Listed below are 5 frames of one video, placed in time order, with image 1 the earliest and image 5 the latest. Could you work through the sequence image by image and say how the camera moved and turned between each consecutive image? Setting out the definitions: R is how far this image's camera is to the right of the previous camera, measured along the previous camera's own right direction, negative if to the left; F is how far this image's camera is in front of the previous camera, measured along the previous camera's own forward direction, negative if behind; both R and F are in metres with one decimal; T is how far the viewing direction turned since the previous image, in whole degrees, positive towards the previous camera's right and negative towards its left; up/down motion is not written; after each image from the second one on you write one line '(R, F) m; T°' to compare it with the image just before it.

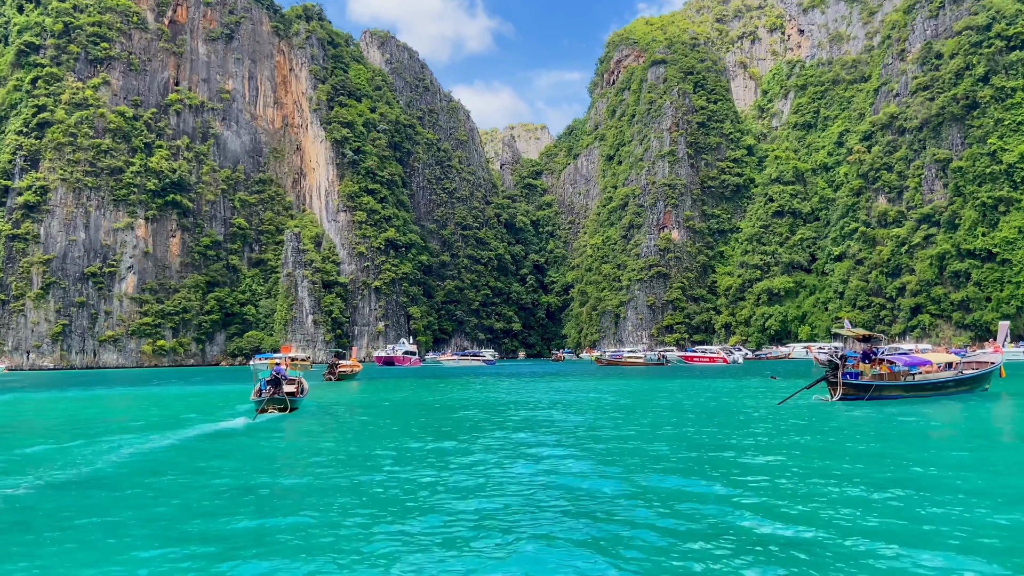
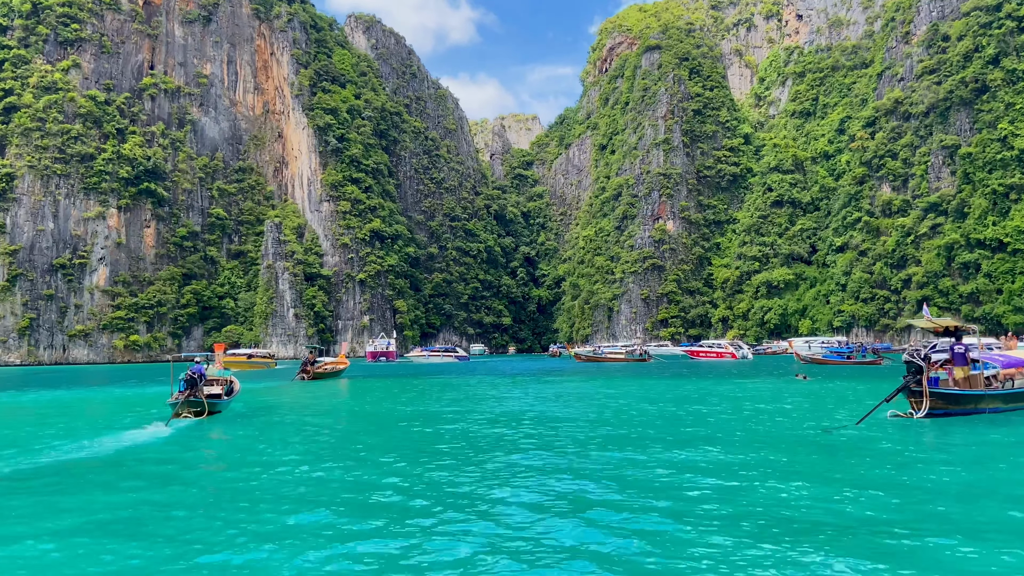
(0.0, +2.4) m; +1°
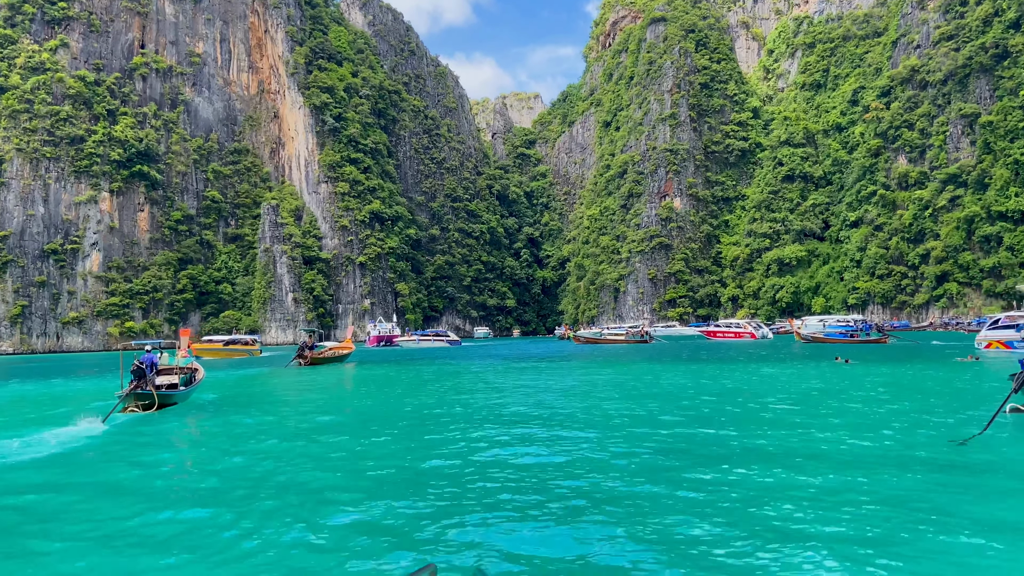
(-0.6, +1.5) m; 0°
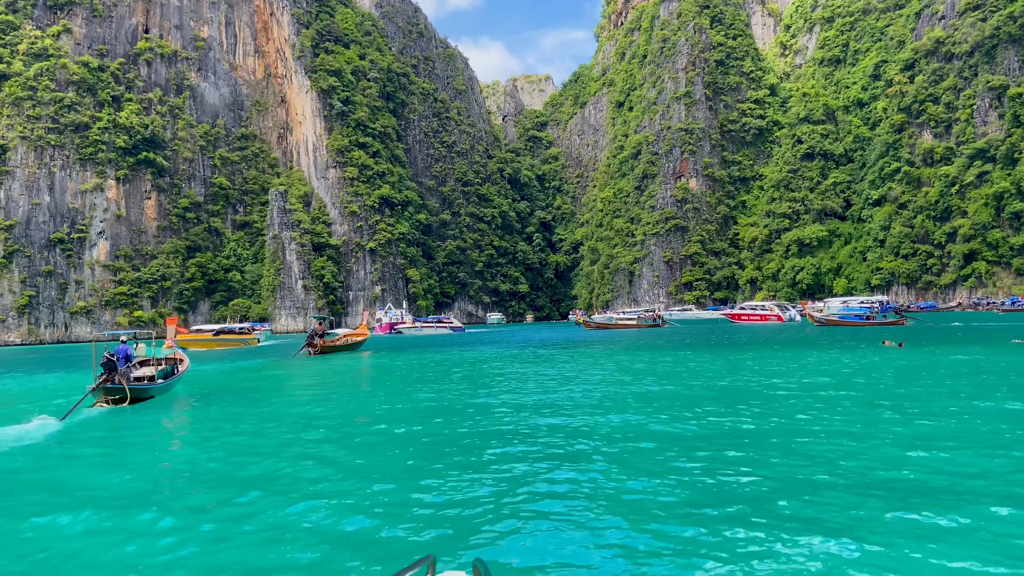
(-1.0, +1.0) m; 0°
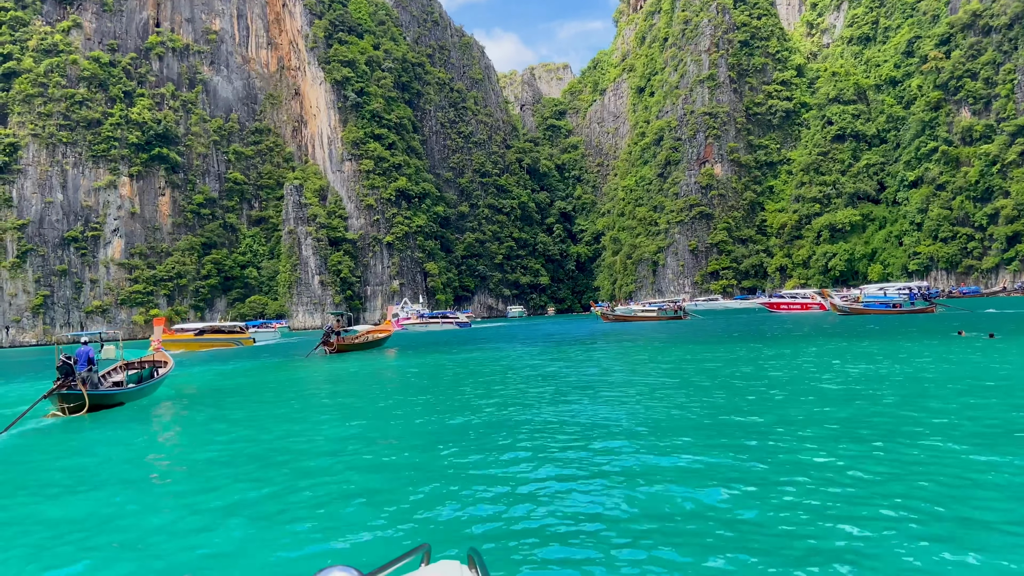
(-1.6, +1.3) m; -1°
